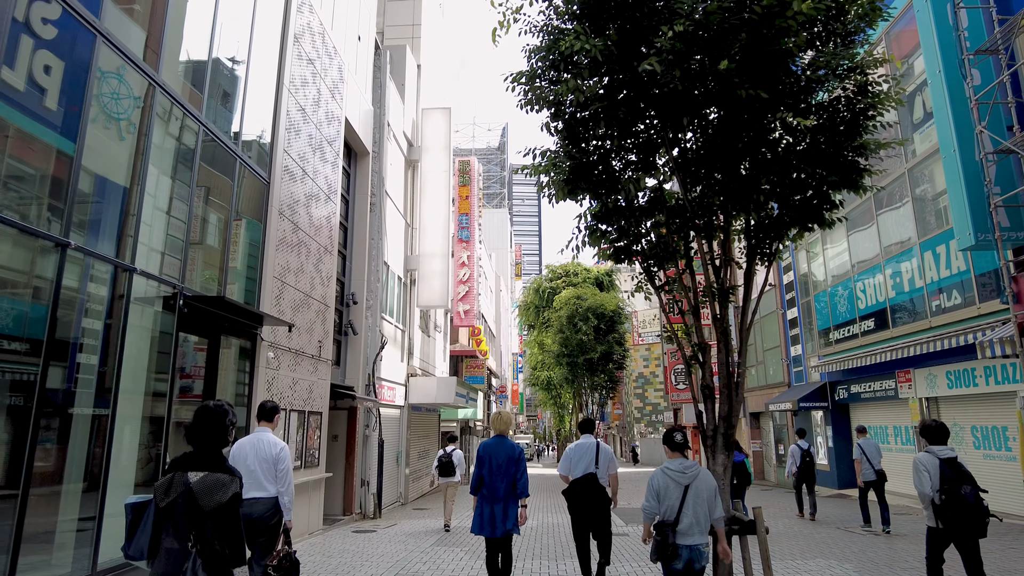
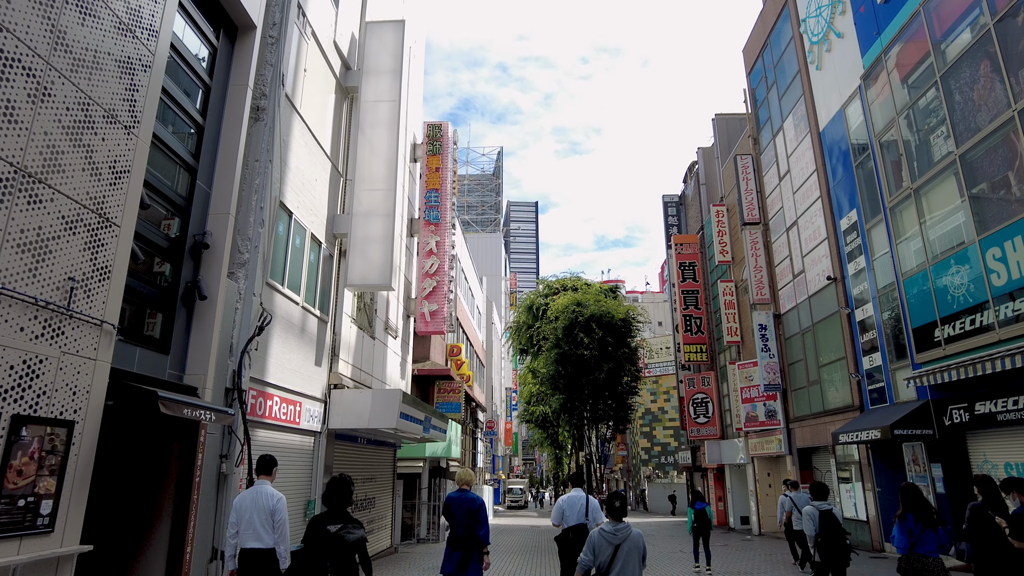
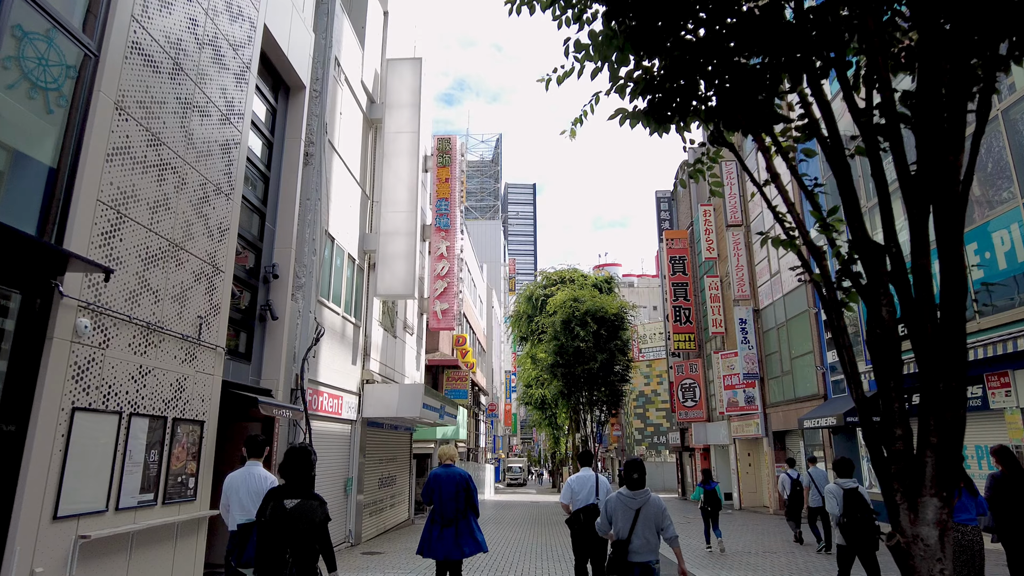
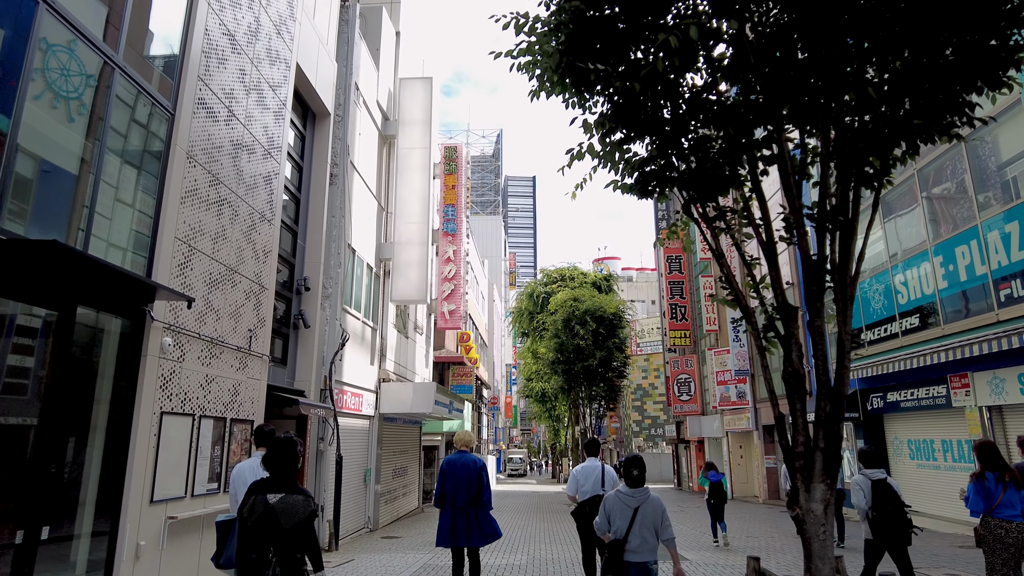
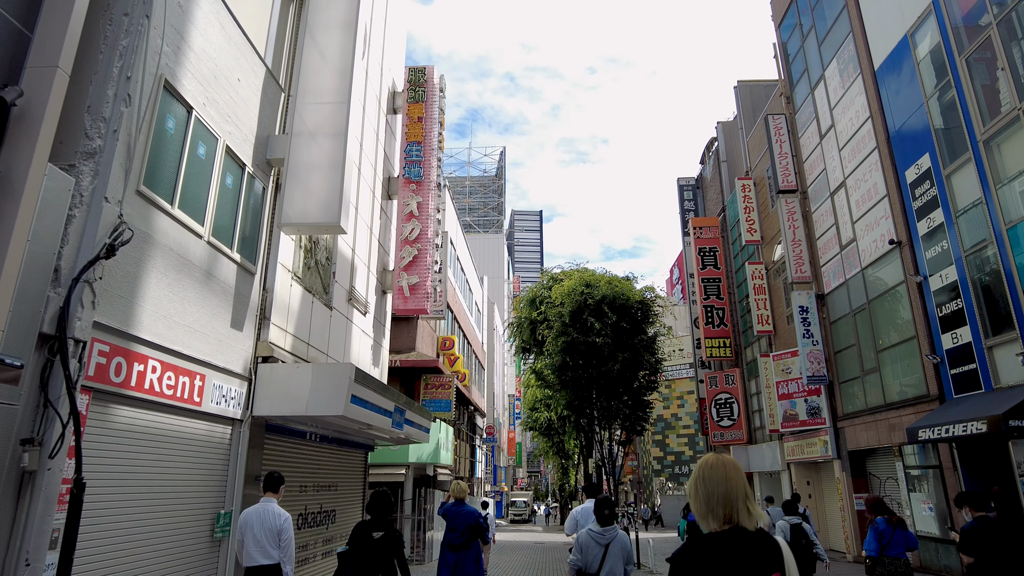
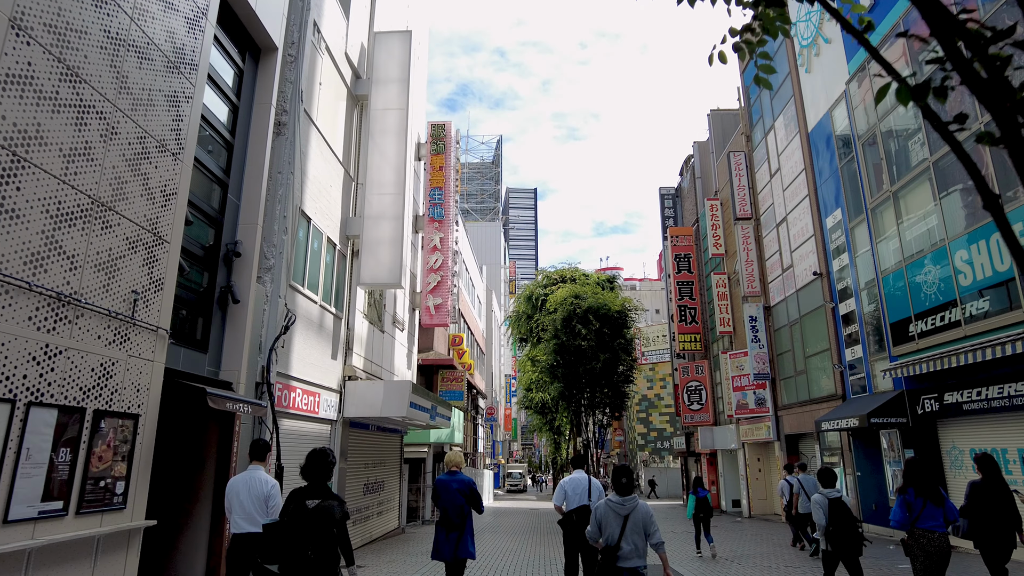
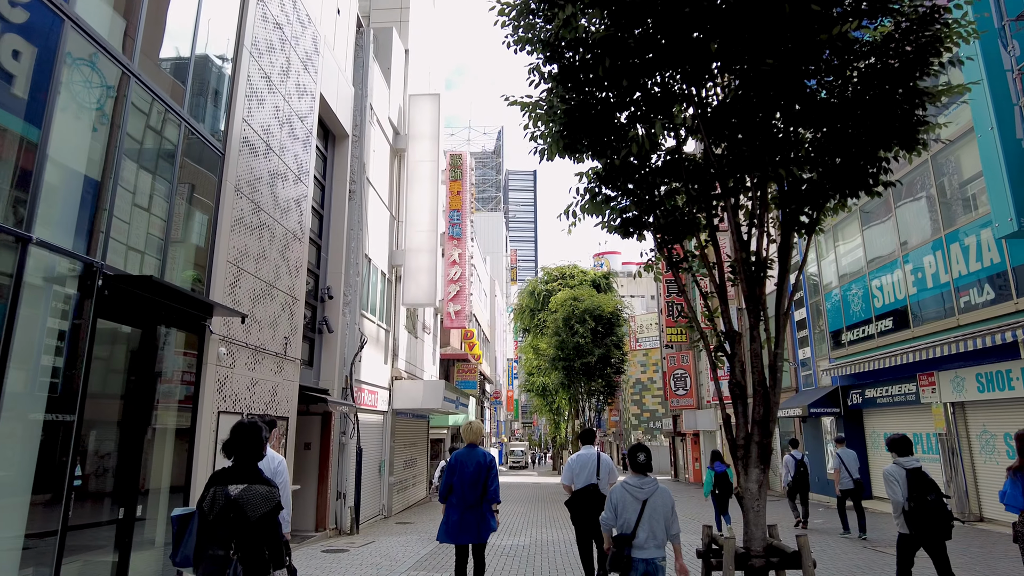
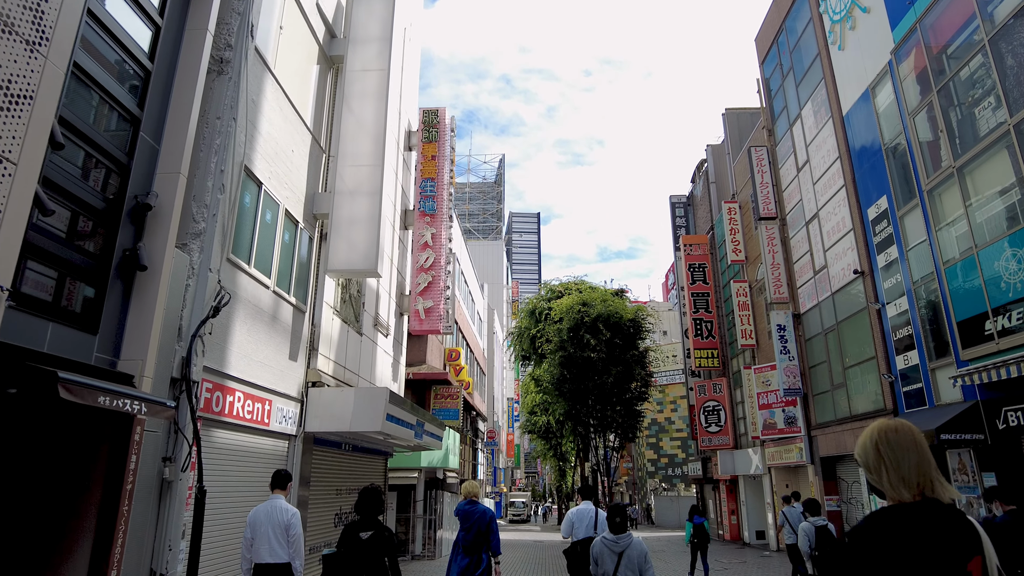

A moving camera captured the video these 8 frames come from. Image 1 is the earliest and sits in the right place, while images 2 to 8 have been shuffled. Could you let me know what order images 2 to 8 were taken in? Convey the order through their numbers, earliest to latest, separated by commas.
7, 4, 3, 6, 2, 8, 5
